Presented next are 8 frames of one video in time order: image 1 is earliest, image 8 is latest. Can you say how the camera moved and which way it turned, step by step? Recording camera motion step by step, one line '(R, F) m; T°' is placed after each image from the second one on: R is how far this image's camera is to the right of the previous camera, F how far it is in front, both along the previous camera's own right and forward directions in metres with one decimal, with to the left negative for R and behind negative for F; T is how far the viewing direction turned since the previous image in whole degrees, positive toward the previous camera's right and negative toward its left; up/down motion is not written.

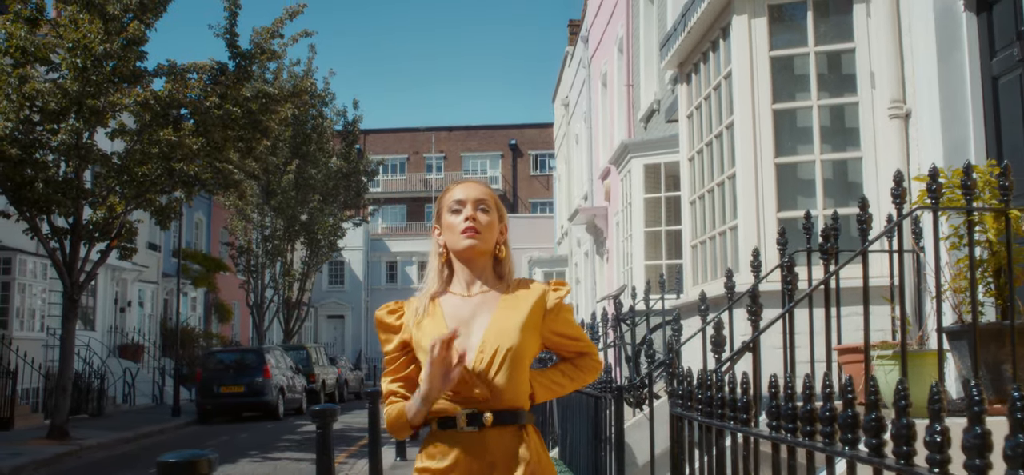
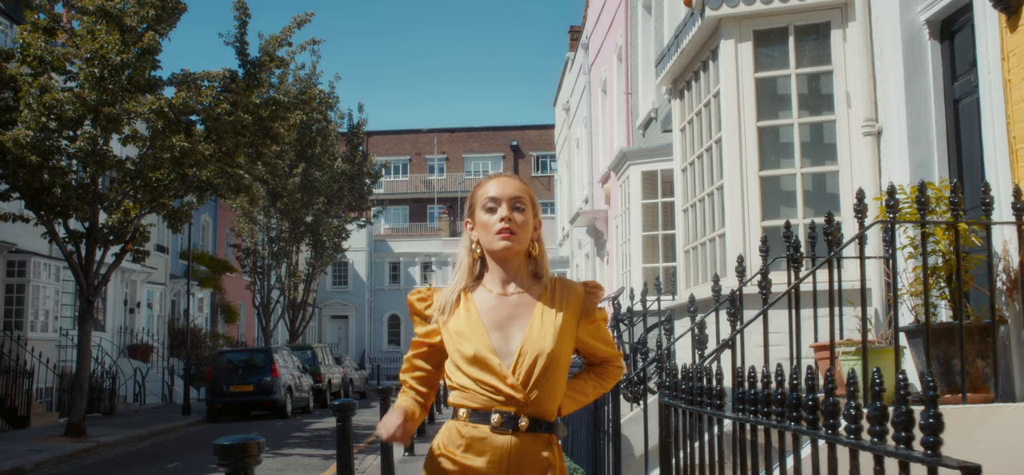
(0.0, -0.6) m; 0°
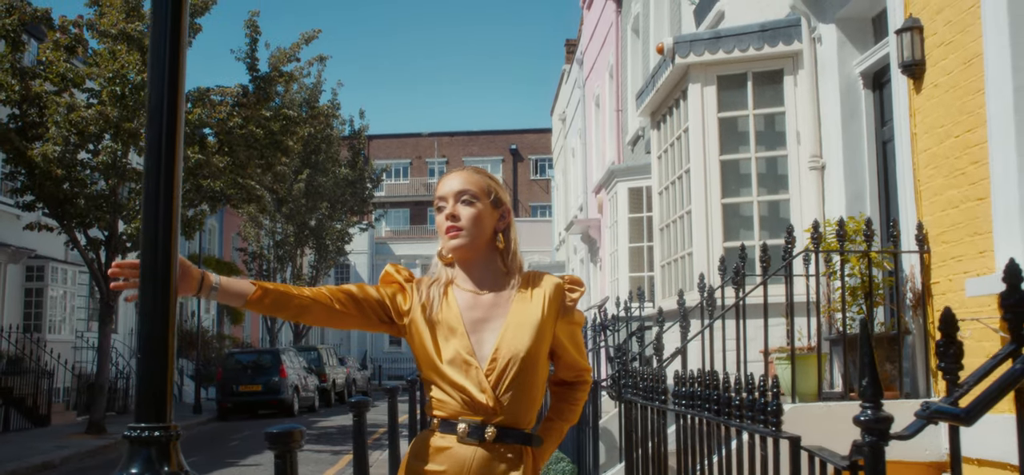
(0.0, -1.2) m; 0°
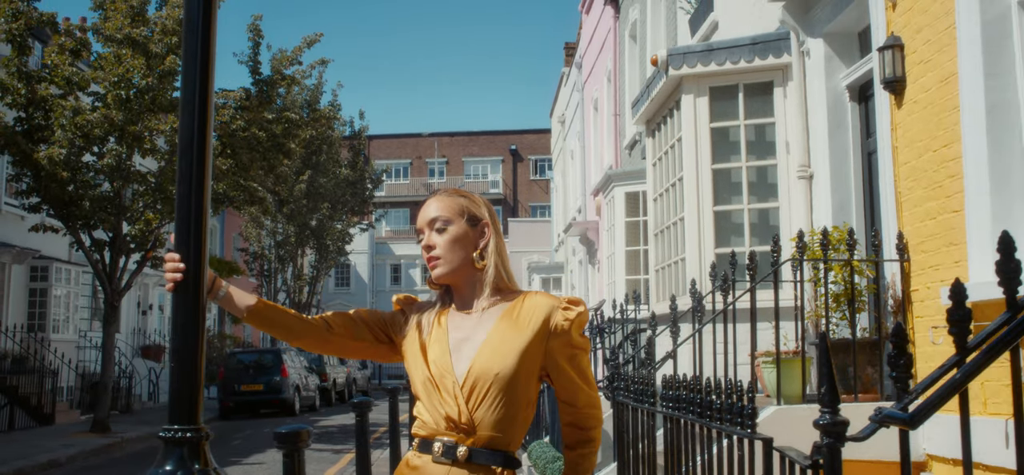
(0.0, -0.3) m; 0°
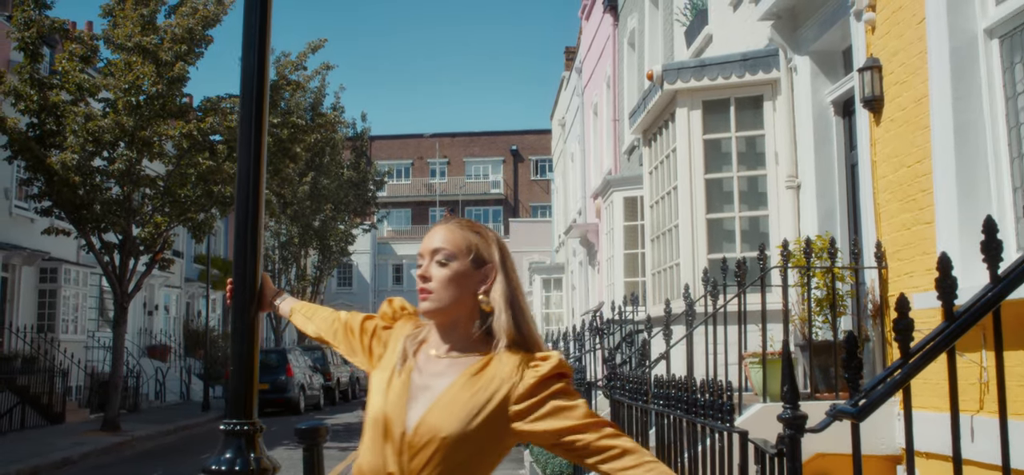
(0.0, -0.5) m; 0°
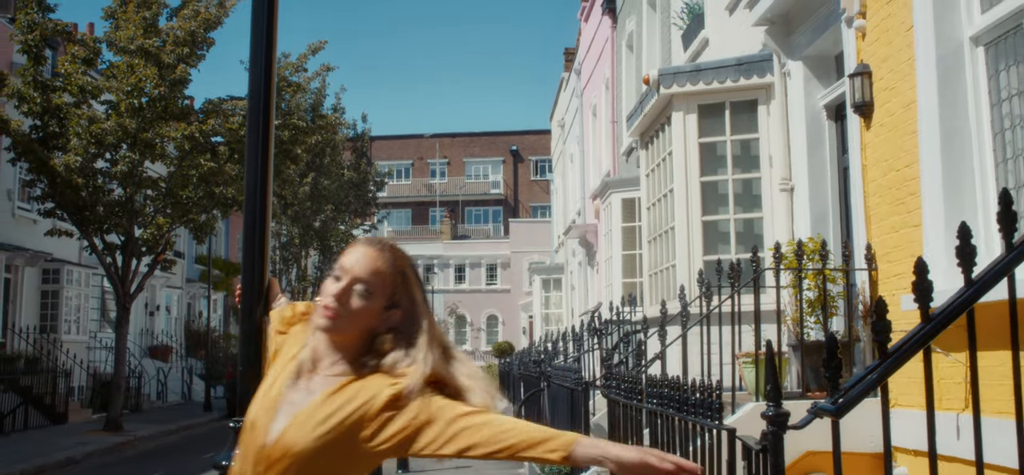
(0.0, -0.2) m; 0°
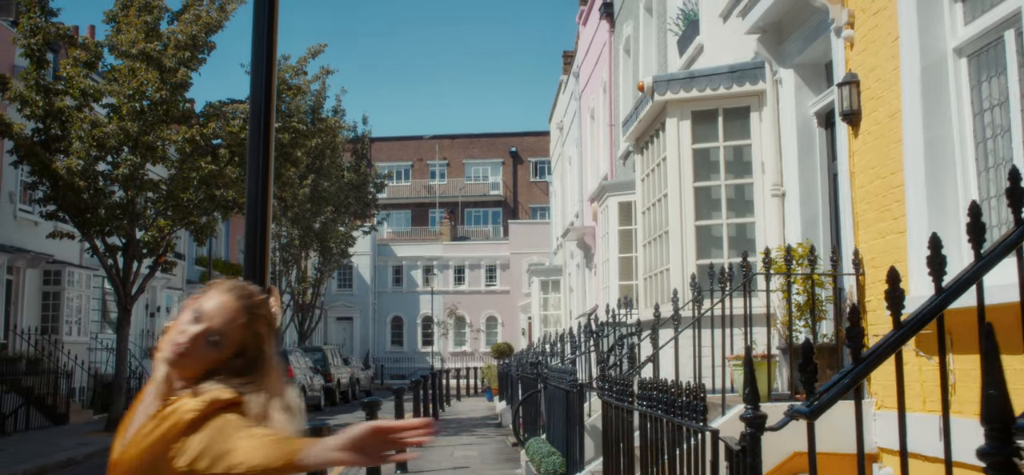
(0.0, -0.2) m; 0°
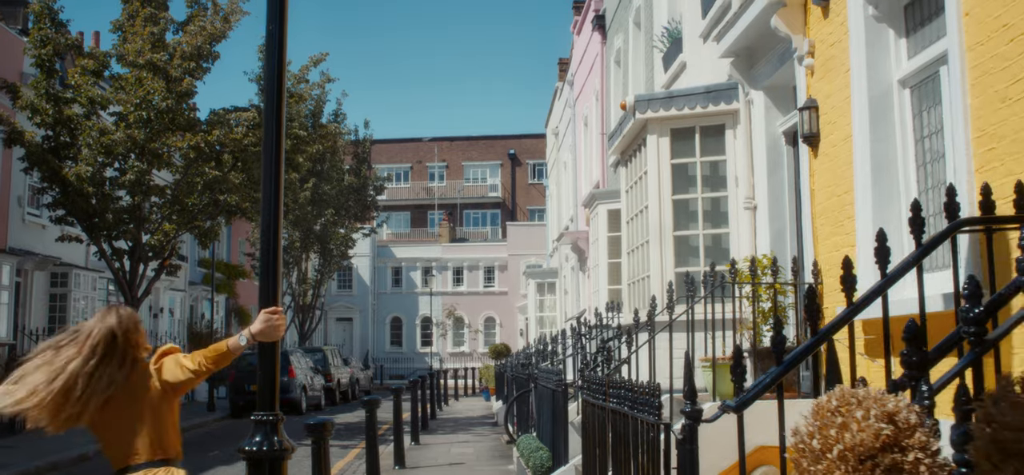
(+0.1, -0.7) m; 0°
